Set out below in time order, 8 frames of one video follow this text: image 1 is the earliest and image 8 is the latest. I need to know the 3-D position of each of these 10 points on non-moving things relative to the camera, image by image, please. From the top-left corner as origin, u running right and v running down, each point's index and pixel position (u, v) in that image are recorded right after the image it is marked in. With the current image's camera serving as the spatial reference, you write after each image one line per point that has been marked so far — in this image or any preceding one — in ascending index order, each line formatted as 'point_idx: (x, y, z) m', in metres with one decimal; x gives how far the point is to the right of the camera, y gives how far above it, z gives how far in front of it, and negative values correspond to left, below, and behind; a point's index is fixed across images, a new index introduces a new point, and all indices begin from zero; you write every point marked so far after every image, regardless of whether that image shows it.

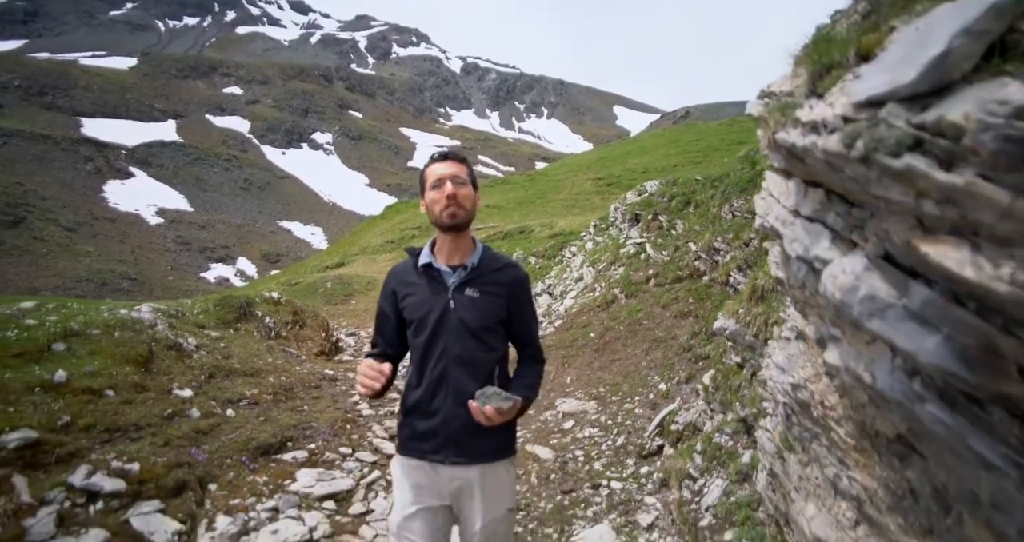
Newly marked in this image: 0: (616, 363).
0: (+2.6, -2.2, +15.6) m
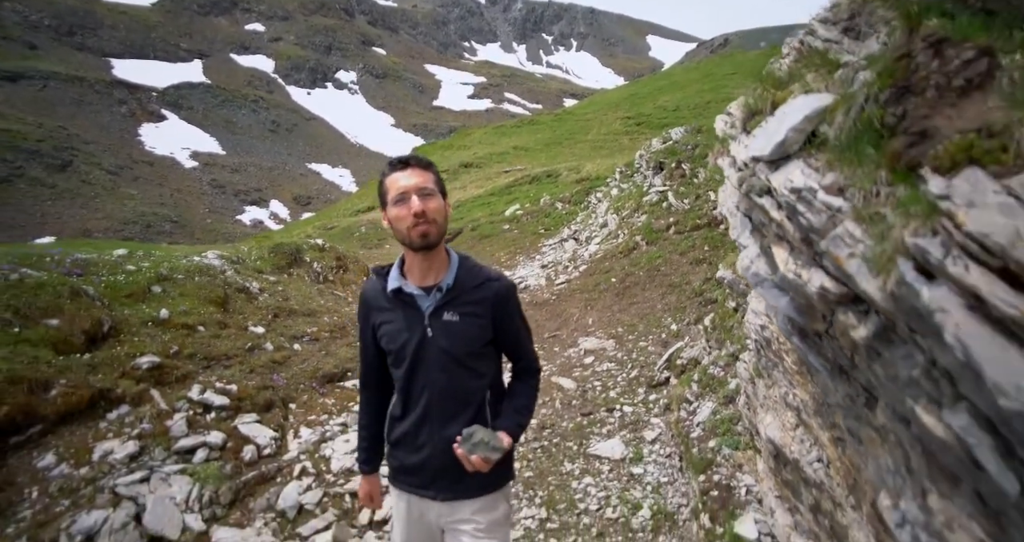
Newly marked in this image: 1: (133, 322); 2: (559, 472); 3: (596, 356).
0: (+3.3, -0.9, +17.3) m
1: (-8.2, -1.1, +13.8) m
2: (+0.7, -3.2, +9.8) m
3: (+2.0, -2.0, +14.9) m
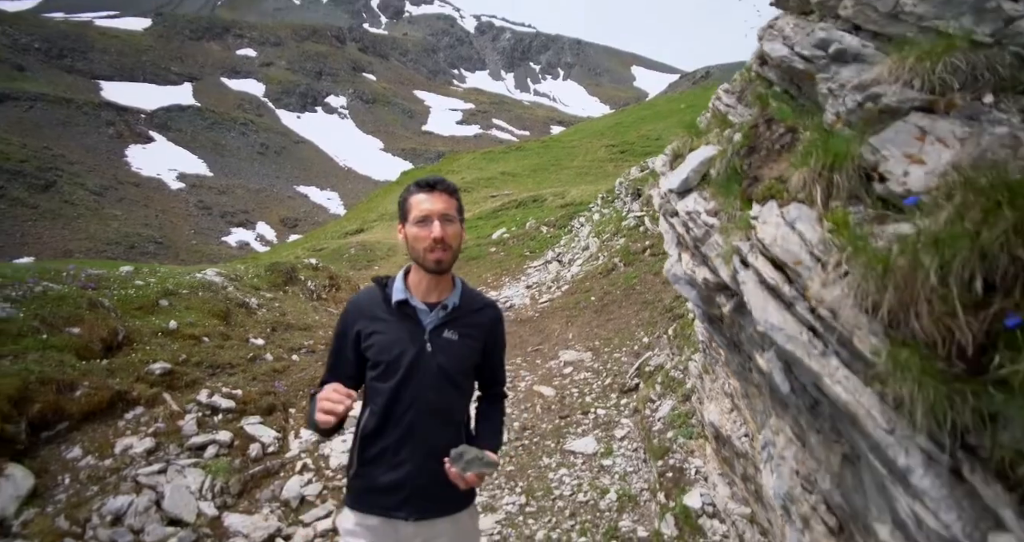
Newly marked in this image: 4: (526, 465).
0: (+2.9, -1.5, +18.7) m
1: (-8.6, -1.4, +14.9) m
2: (+0.4, -3.4, +11.1) m
3: (+1.6, -2.5, +16.2) m
4: (+0.2, -3.5, +11.1) m
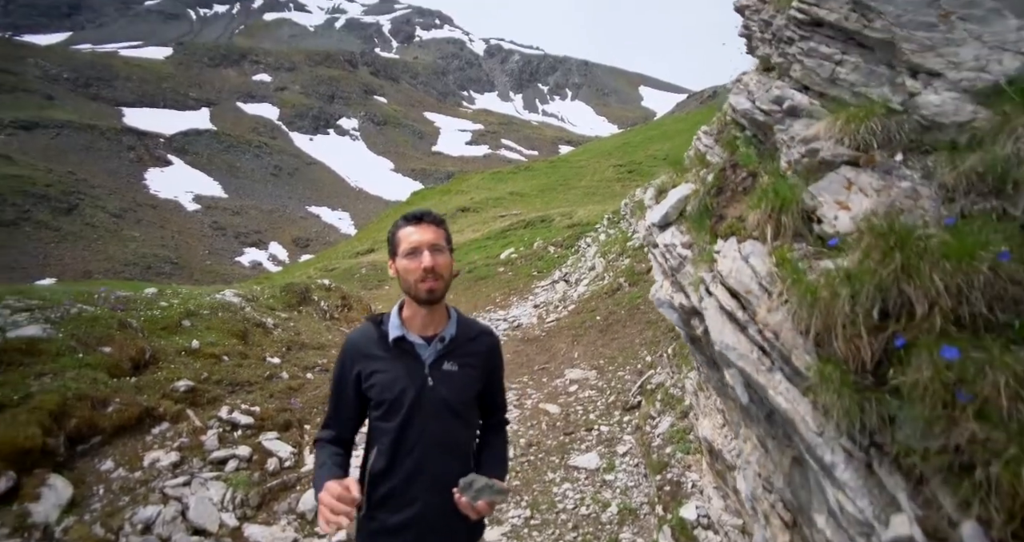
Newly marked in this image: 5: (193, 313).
0: (+3.1, -2.1, +19.2) m
1: (-8.4, -2.0, +15.6) m
2: (+0.6, -3.8, +11.6) m
3: (+1.8, -3.0, +16.7) m
4: (+0.3, -3.9, +11.7) m
5: (-9.1, -1.2, +18.2) m
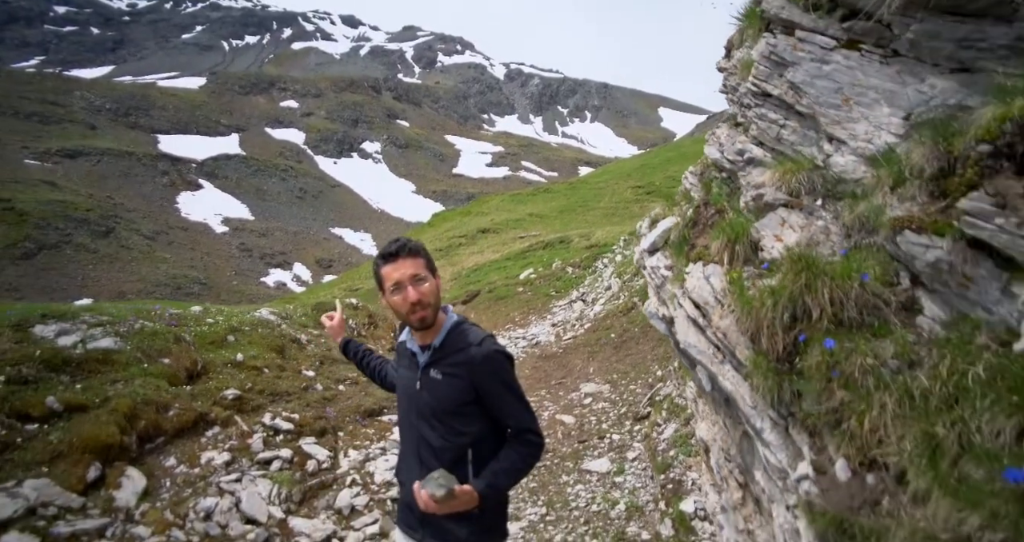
0: (+3.7, -2.7, +20.3) m
1: (-7.9, -2.5, +17.1) m
2: (+0.9, -4.2, +12.7) m
3: (+2.3, -3.5, +17.8) m
4: (+0.7, -4.2, +12.8) m
5: (-8.6, -1.8, +19.7) m
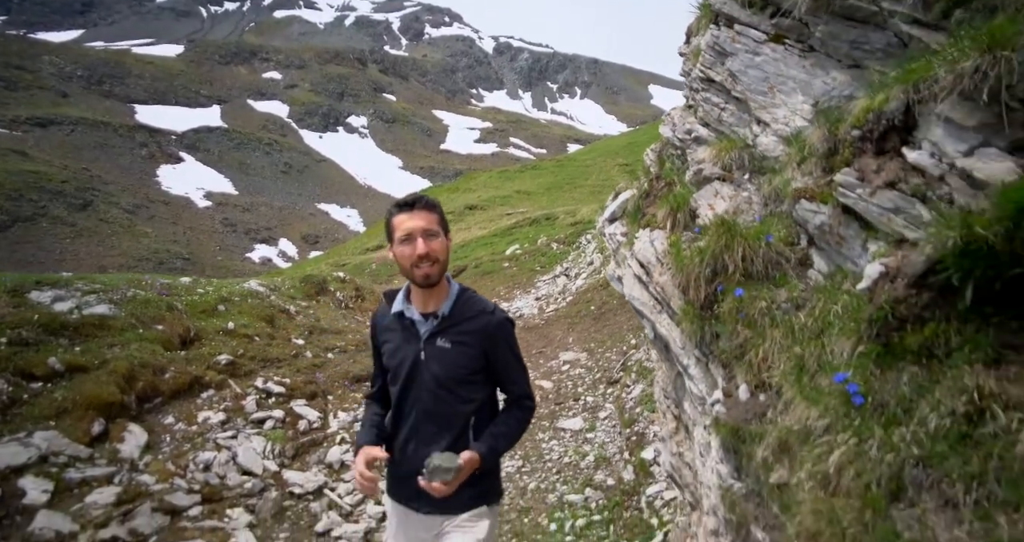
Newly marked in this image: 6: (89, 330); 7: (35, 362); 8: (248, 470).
0: (+3.1, -1.8, +21.3) m
1: (-8.5, -1.7, +17.8) m
2: (+0.5, -3.6, +13.7) m
3: (+1.7, -2.8, +18.8) m
4: (+0.3, -3.6, +13.7) m
5: (-9.1, -0.9, +20.3) m
6: (-10.3, -1.4, +15.3) m
7: (-10.1, -1.9, +13.4) m
8: (-5.3, -4.0, +12.7) m
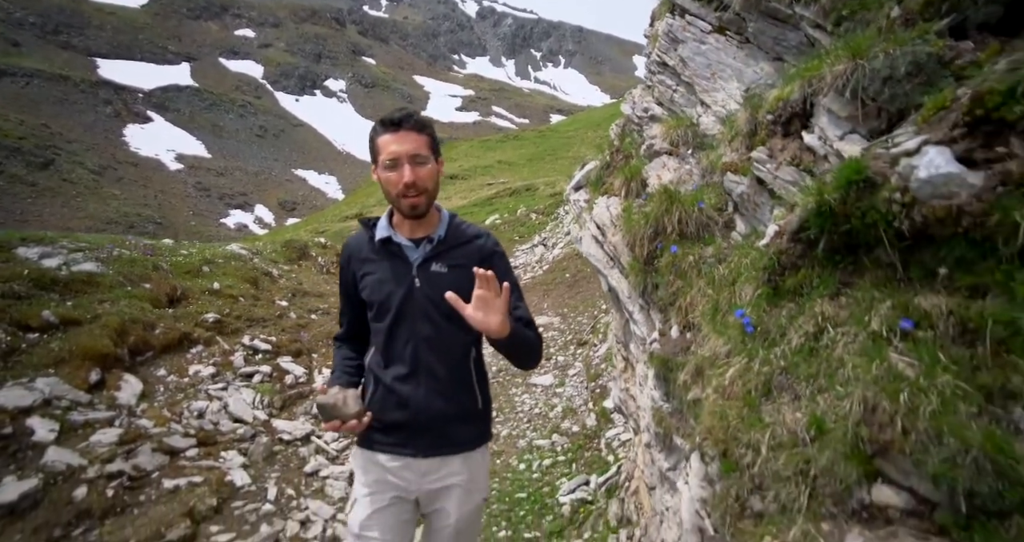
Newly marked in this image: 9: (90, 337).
0: (+2.3, -0.7, +22.3) m
1: (-9.1, -0.5, +18.4) m
2: (-0.1, -2.8, +14.7) m
3: (+1.0, -1.8, +19.8) m
4: (-0.3, -2.8, +14.7) m
5: (-9.9, +0.4, +20.9) m
6: (-10.8, -0.4, +15.9) m
7: (-10.6, -1.0, +14.0) m
8: (-5.8, -3.1, +13.5) m
9: (-9.1, -1.5, +13.7) m
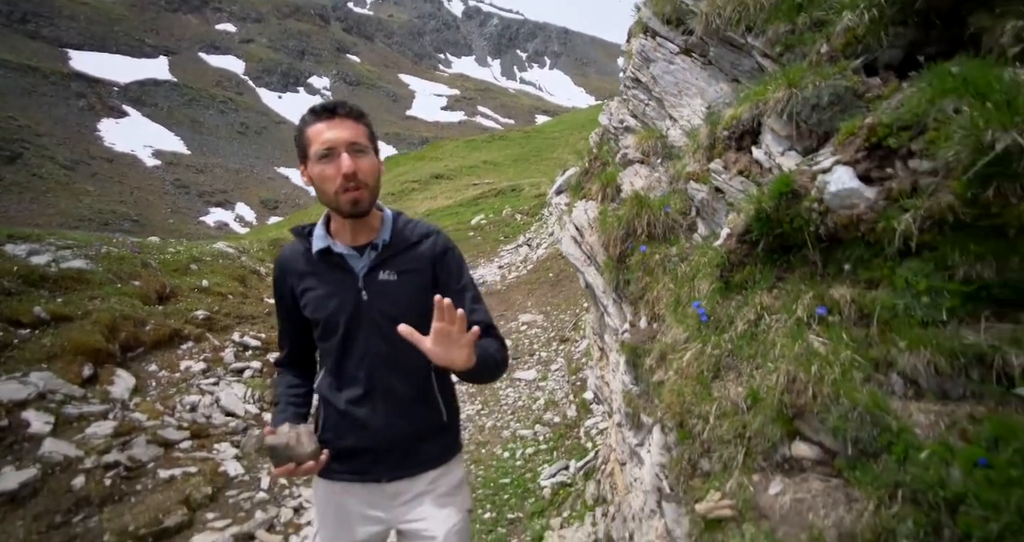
0: (+1.8, -0.7, +22.9) m
1: (-9.6, -0.5, +18.8) m
2: (-0.5, -2.8, +15.3) m
3: (+0.5, -1.7, +20.4) m
4: (-0.7, -2.8, +15.3) m
5: (-10.4, +0.4, +21.3) m
6: (-11.2, -0.3, +16.2) m
7: (-11.0, -0.9, +14.4) m
8: (-6.2, -3.1, +14.0) m
9: (-9.5, -1.4, +14.1) m
